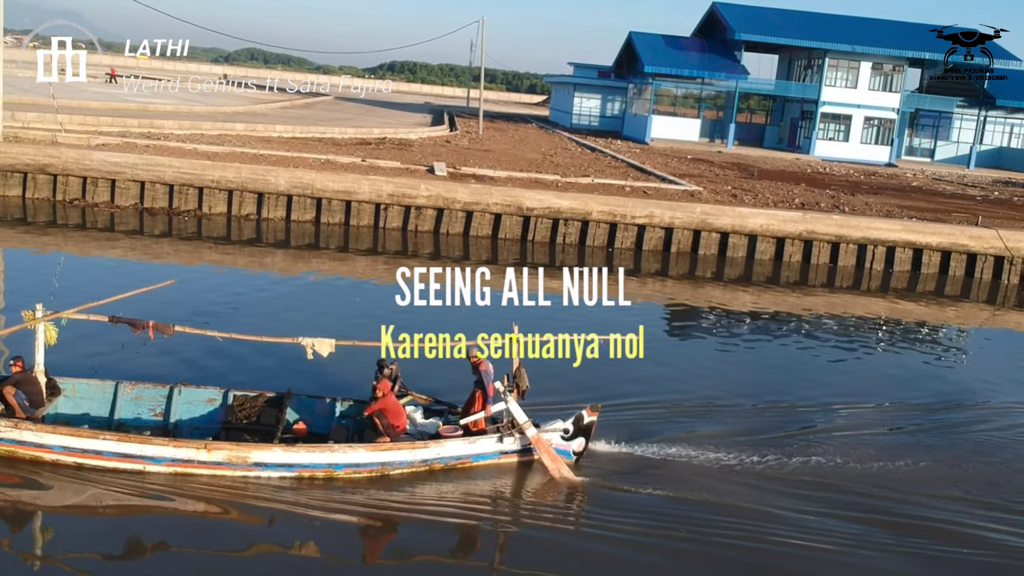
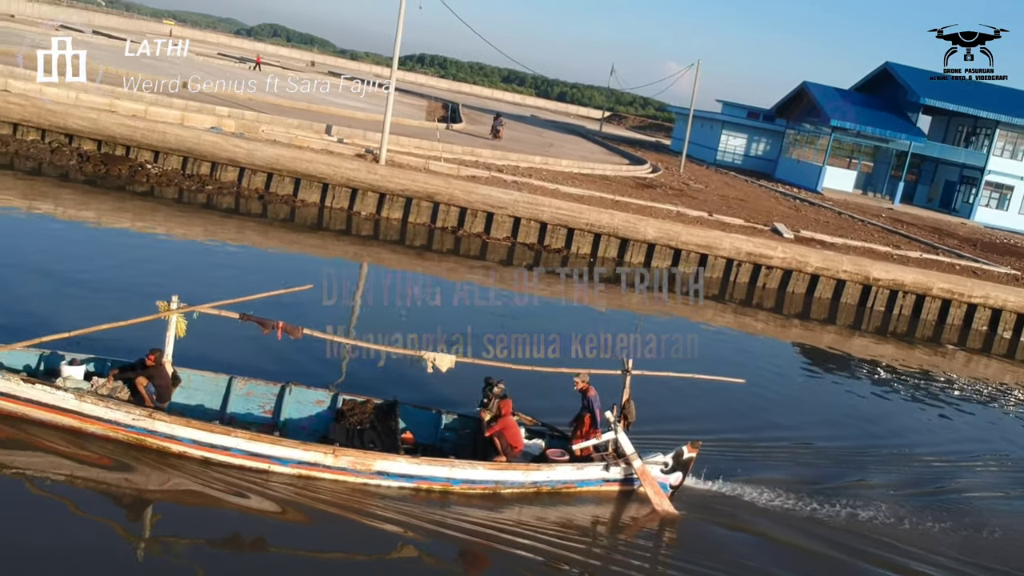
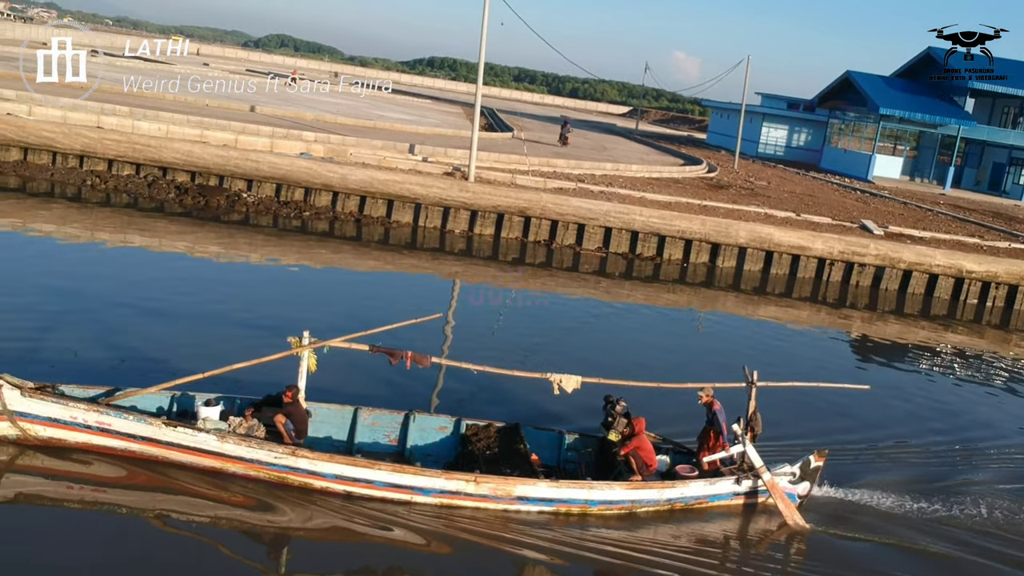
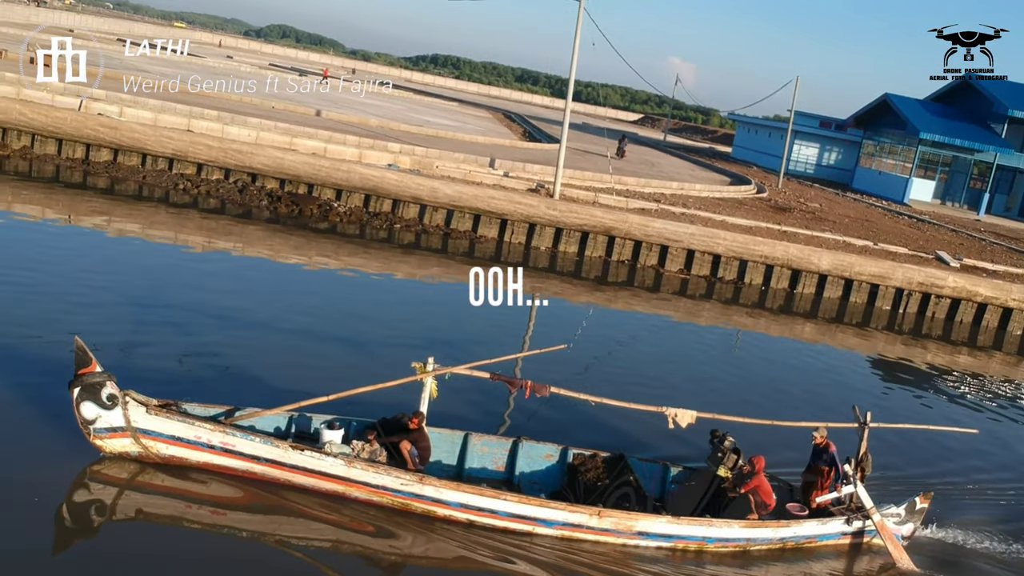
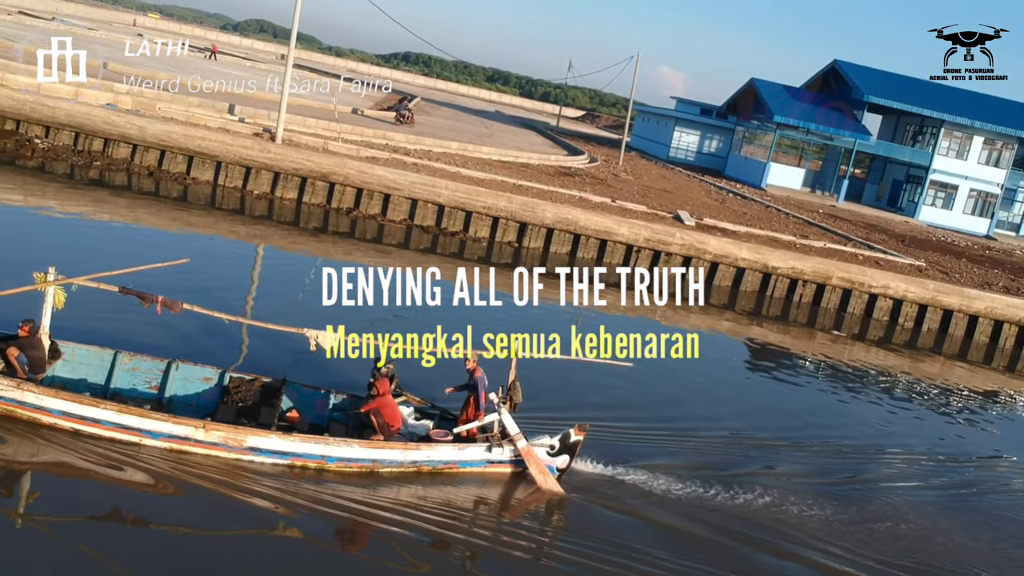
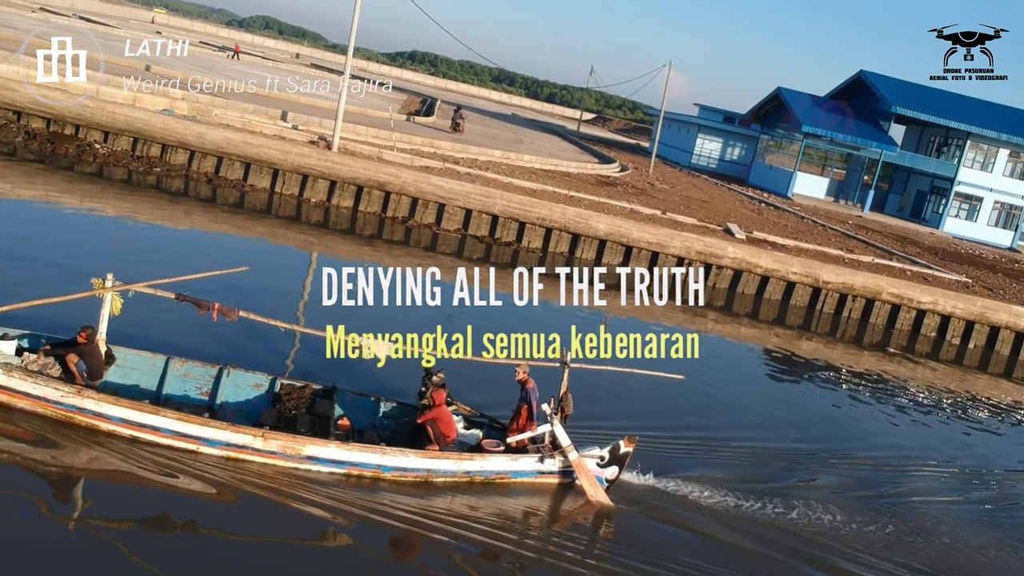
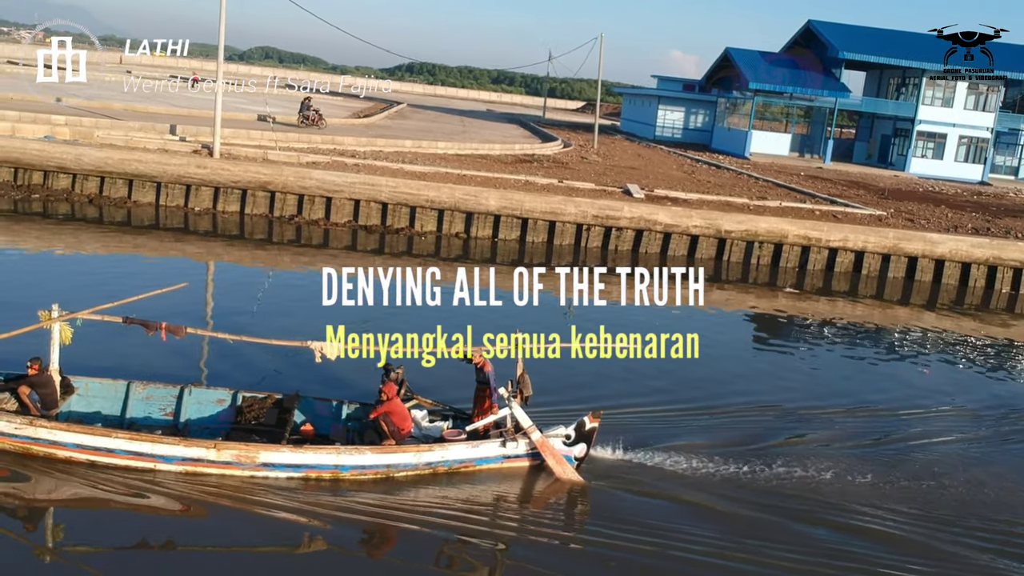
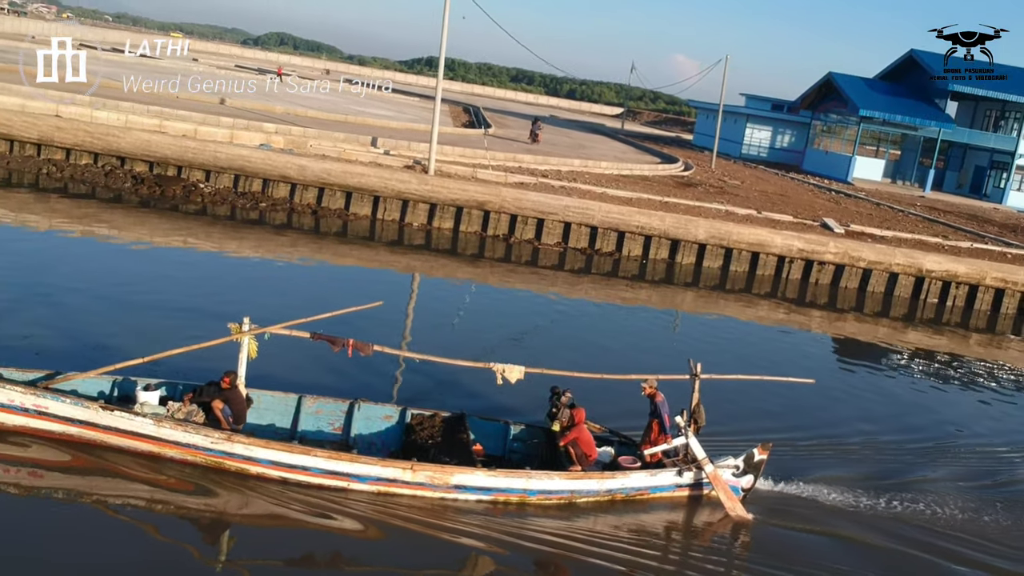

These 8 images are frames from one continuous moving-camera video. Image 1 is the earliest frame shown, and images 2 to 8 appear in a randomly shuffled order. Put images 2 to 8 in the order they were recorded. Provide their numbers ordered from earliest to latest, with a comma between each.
7, 5, 6, 2, 8, 3, 4
